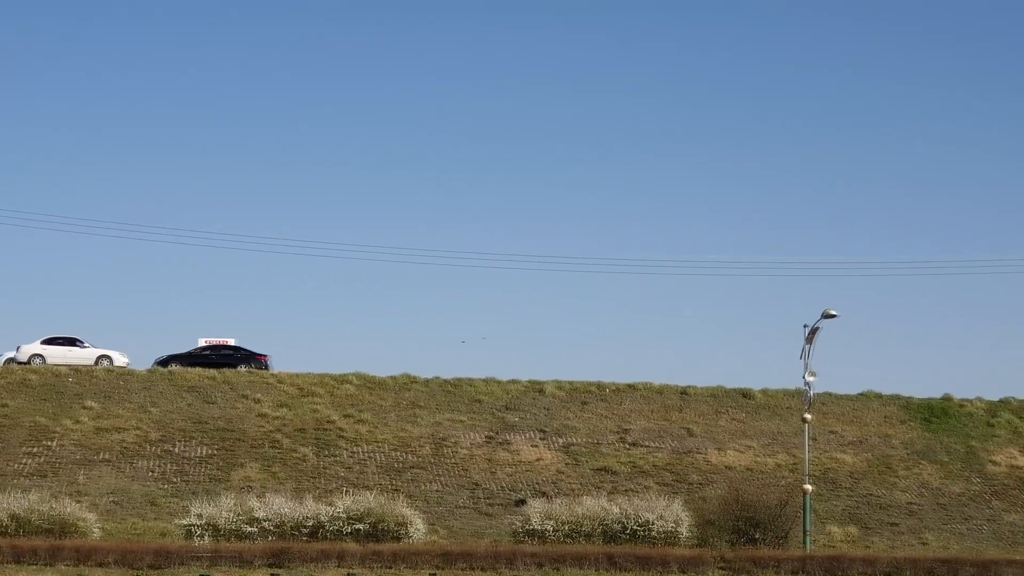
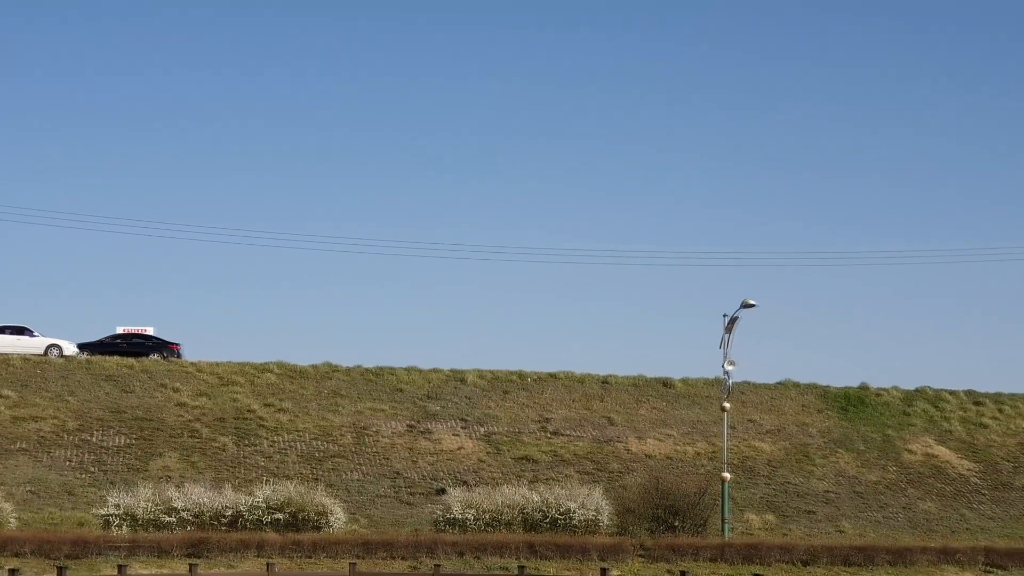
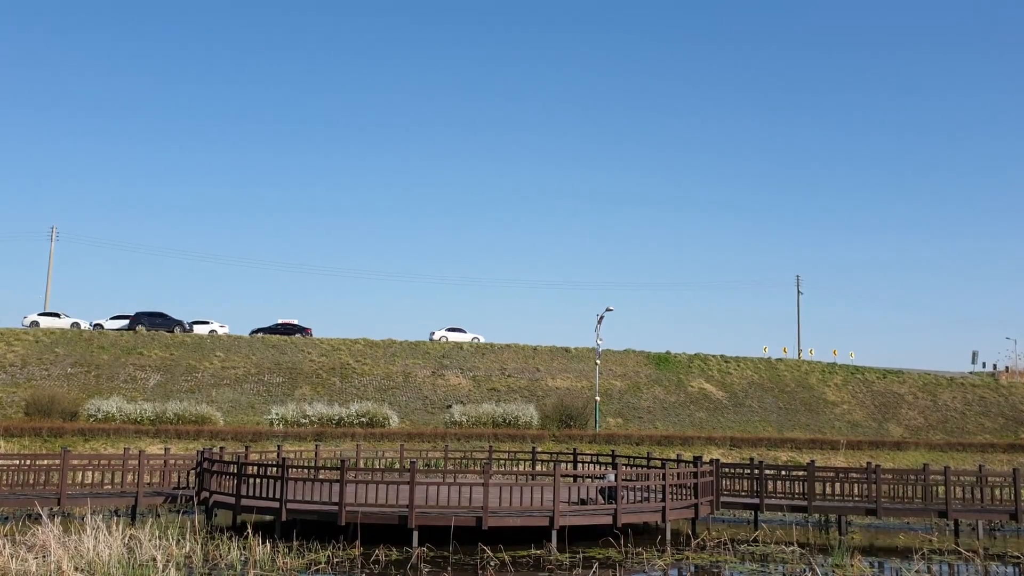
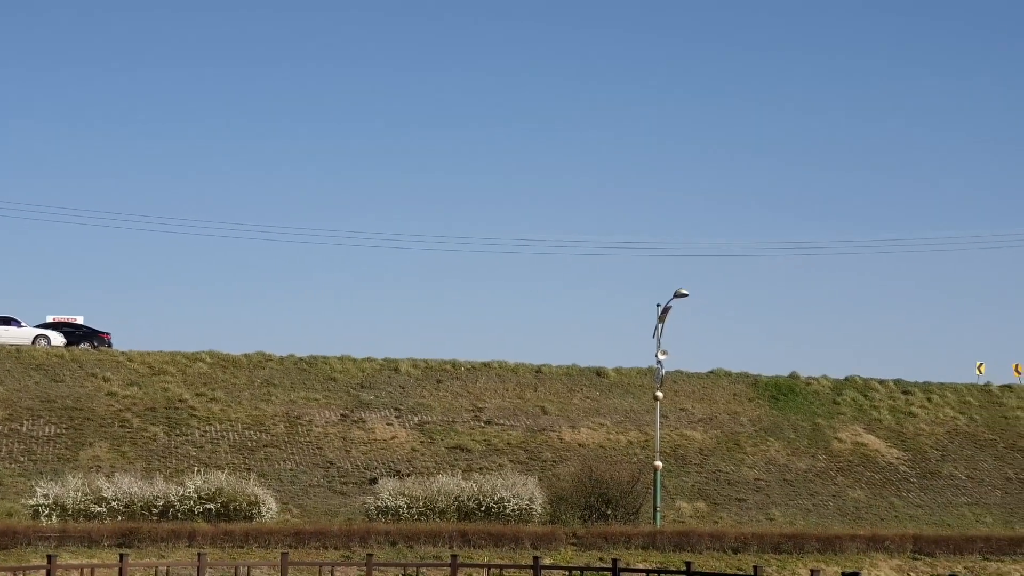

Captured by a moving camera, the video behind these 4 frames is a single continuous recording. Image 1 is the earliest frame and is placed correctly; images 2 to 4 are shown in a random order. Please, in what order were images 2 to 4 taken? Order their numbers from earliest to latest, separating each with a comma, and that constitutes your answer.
2, 4, 3
